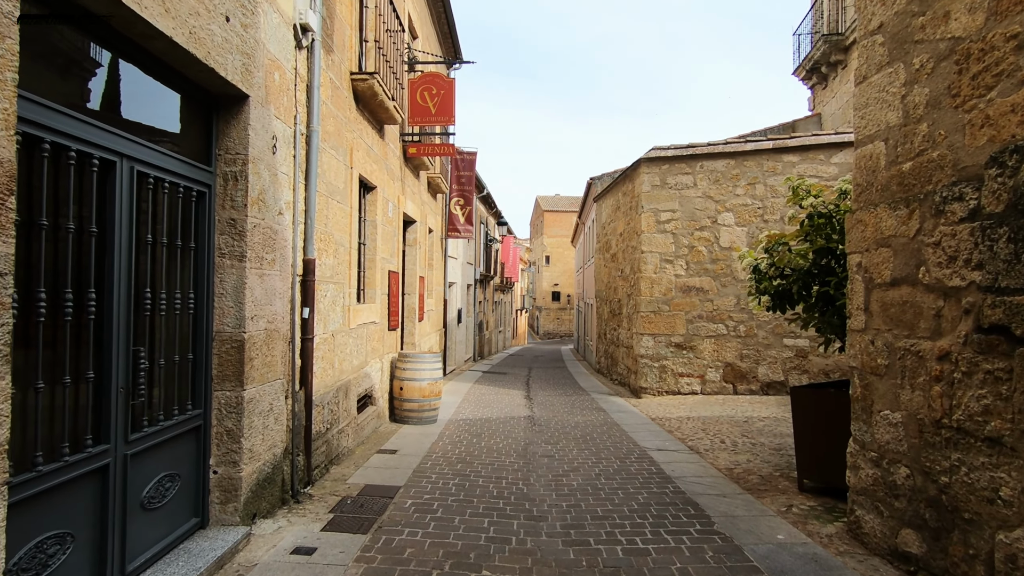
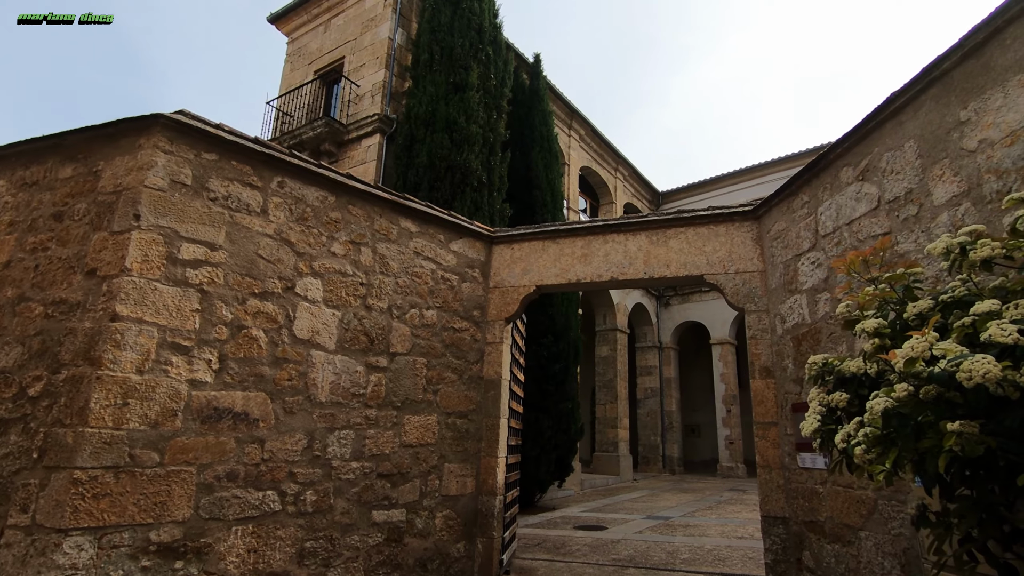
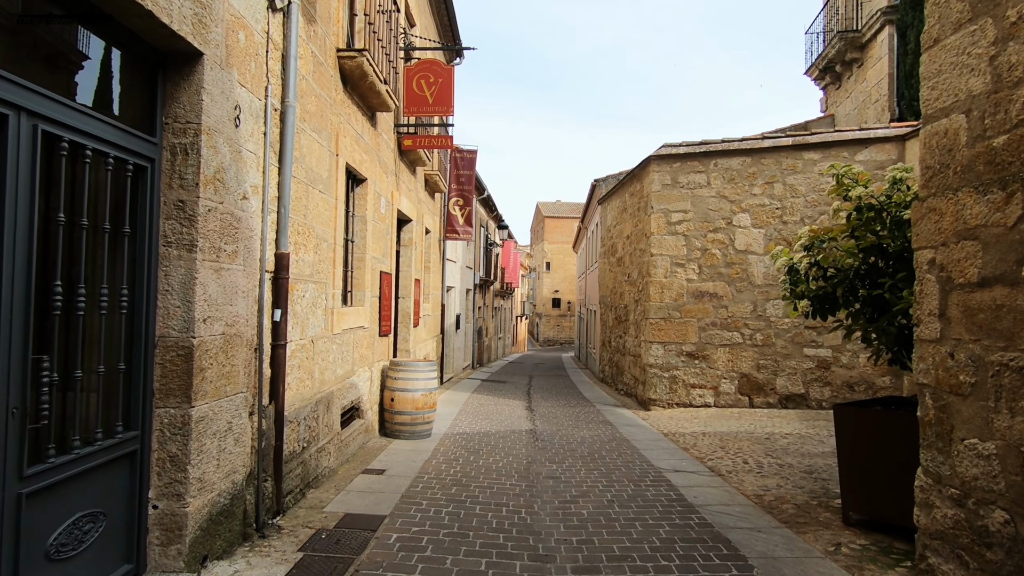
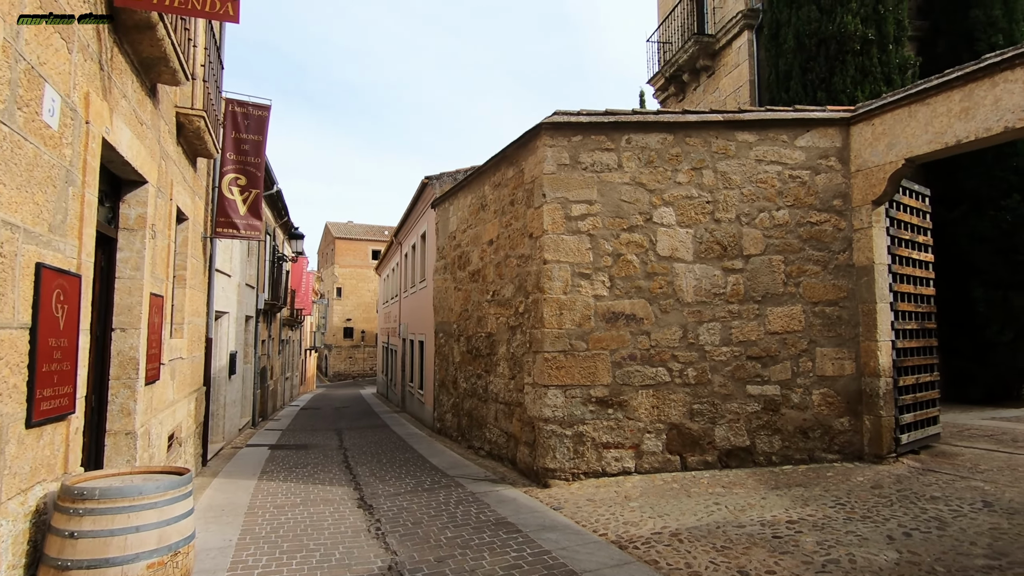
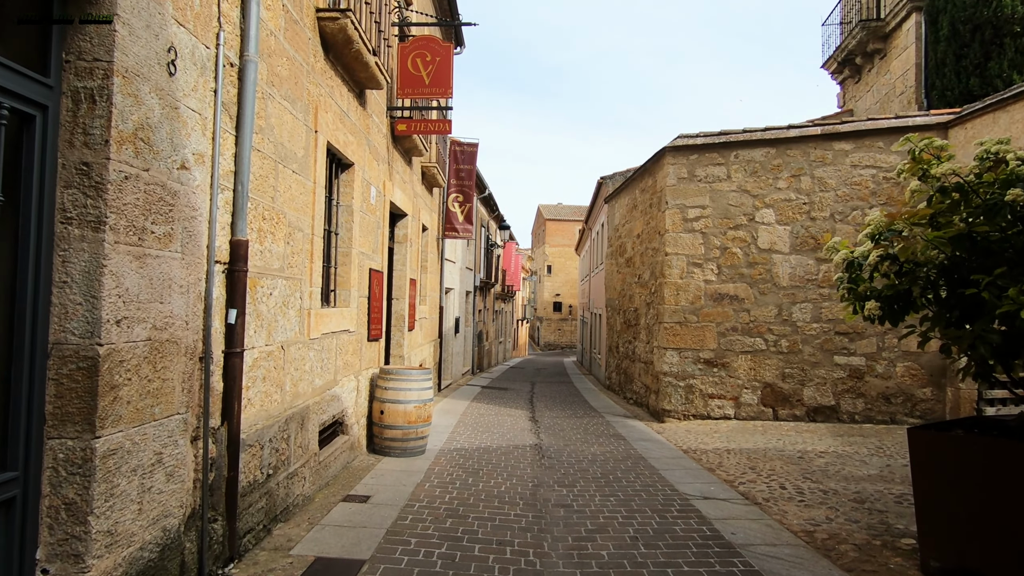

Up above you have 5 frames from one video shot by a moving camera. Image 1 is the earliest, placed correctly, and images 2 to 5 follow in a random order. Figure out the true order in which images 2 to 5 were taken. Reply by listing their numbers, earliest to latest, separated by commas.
3, 5, 4, 2
